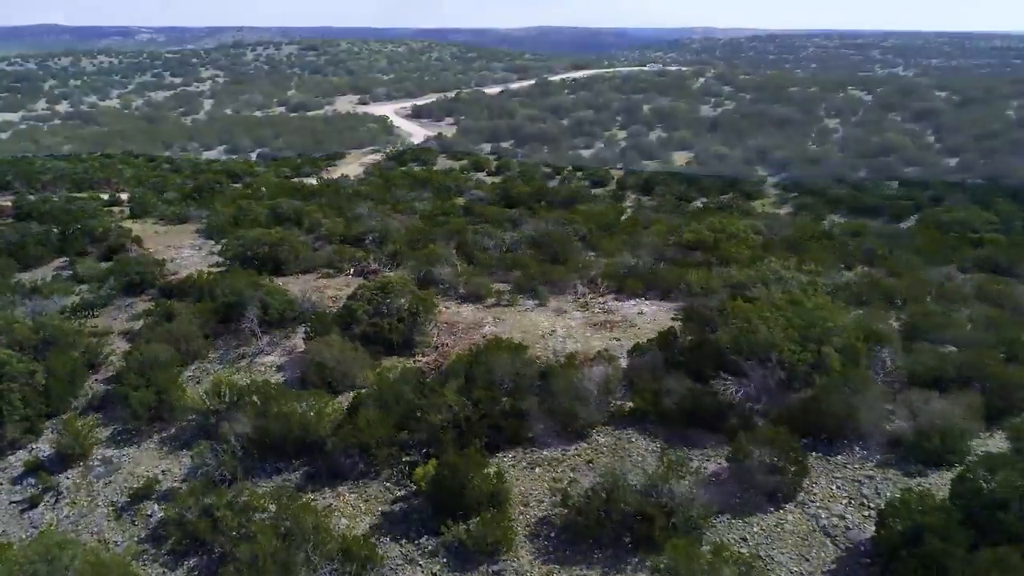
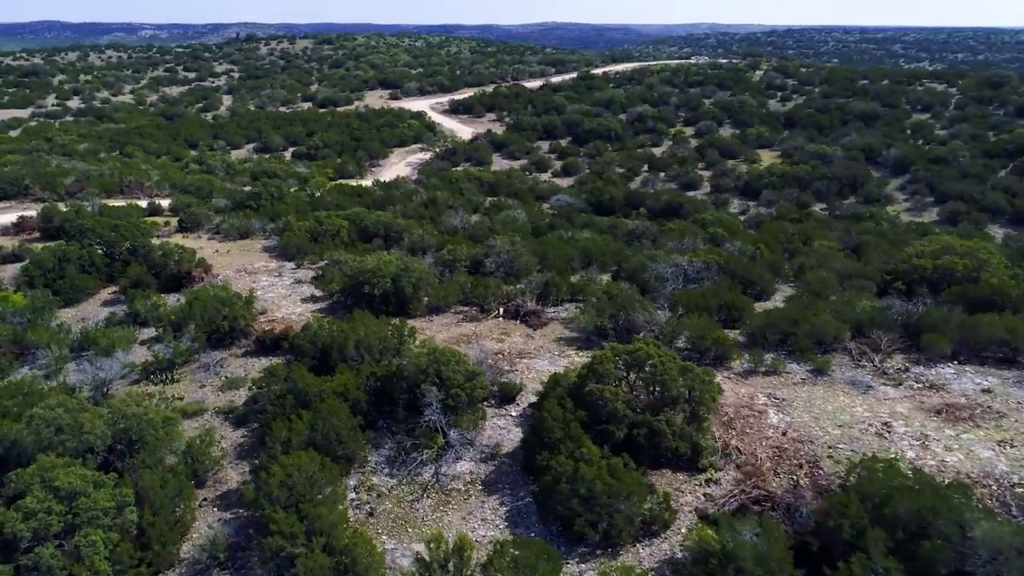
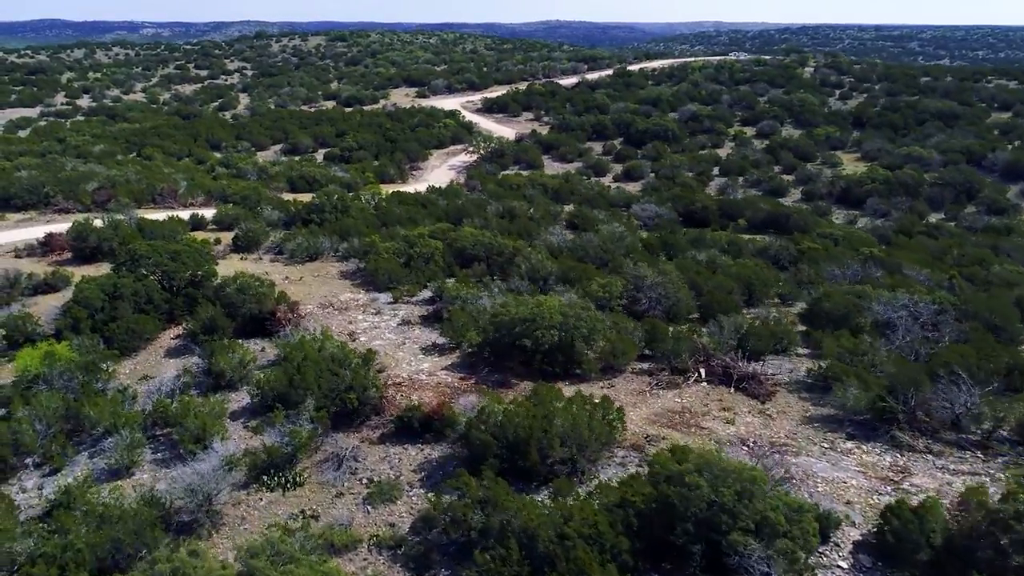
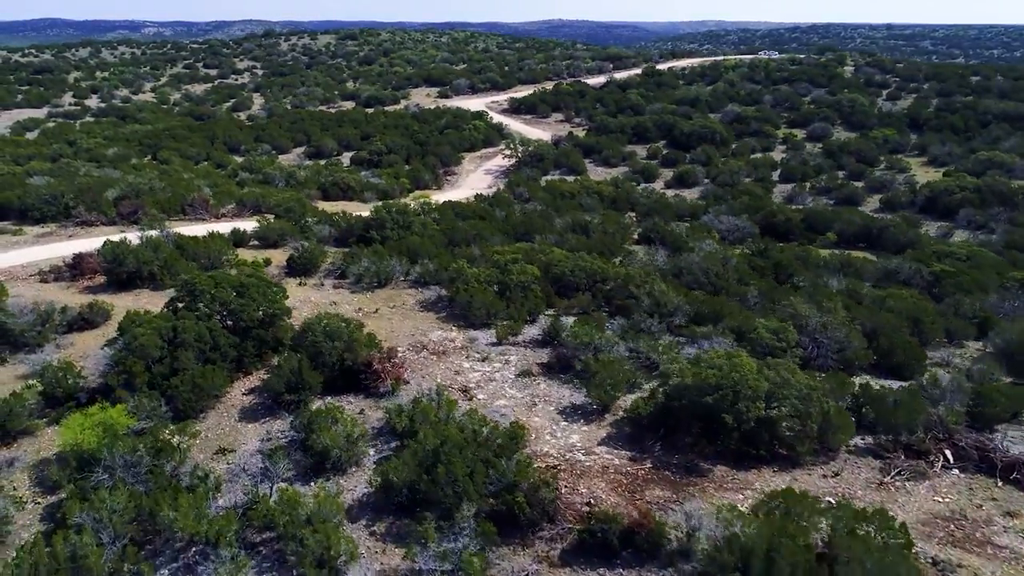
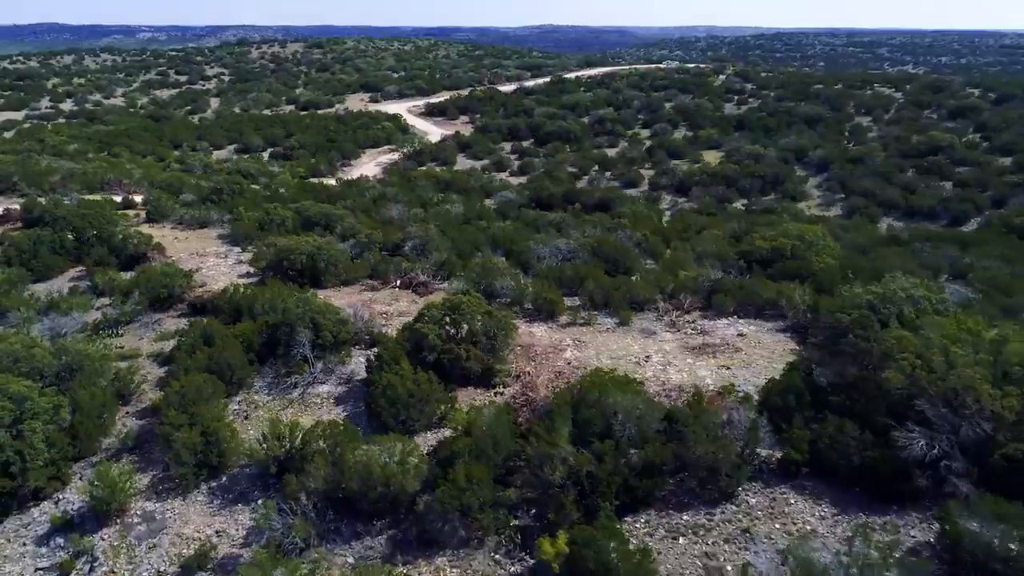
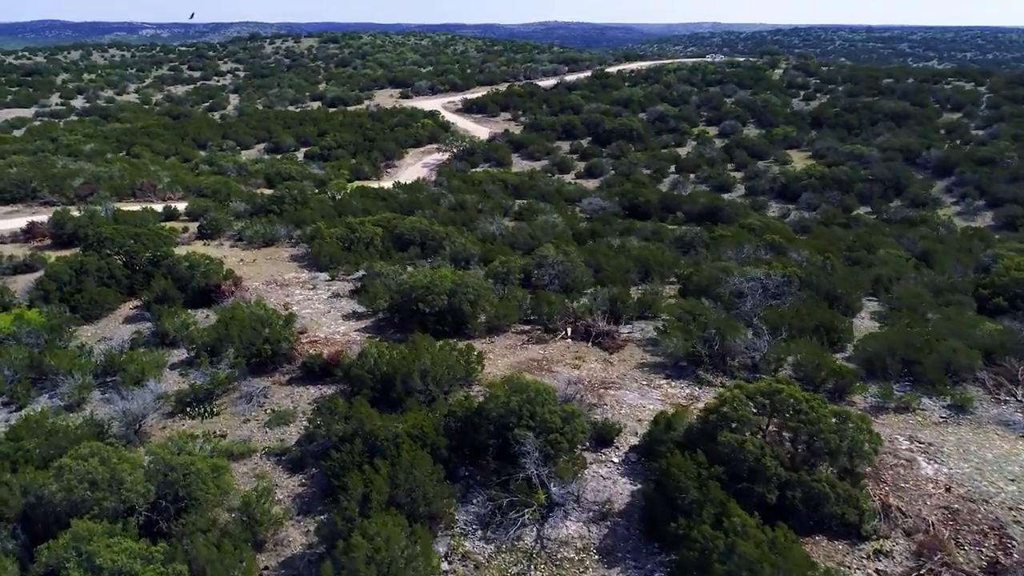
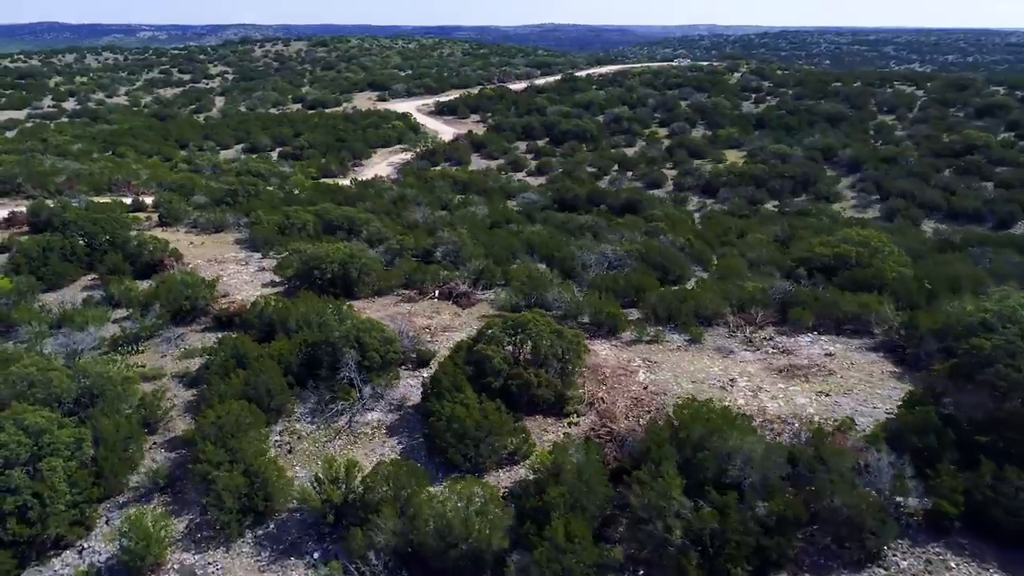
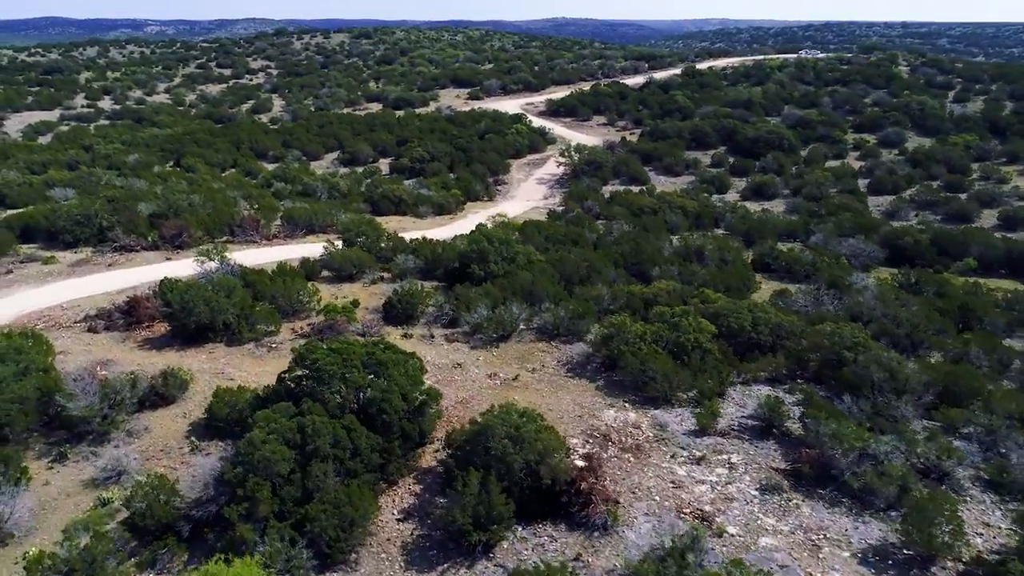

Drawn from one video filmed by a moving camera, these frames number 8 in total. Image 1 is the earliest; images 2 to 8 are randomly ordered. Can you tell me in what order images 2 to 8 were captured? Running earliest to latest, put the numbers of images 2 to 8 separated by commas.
5, 7, 2, 6, 3, 4, 8
